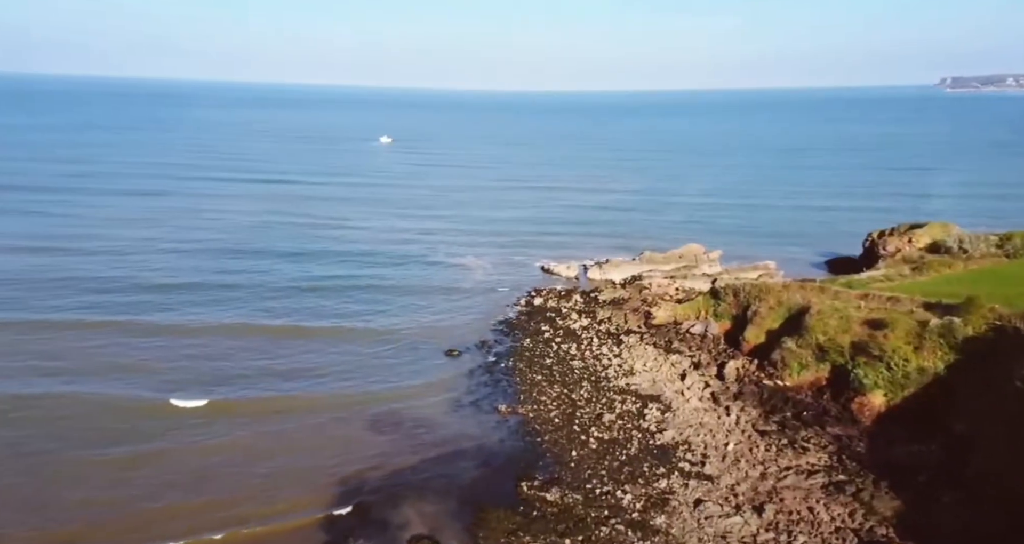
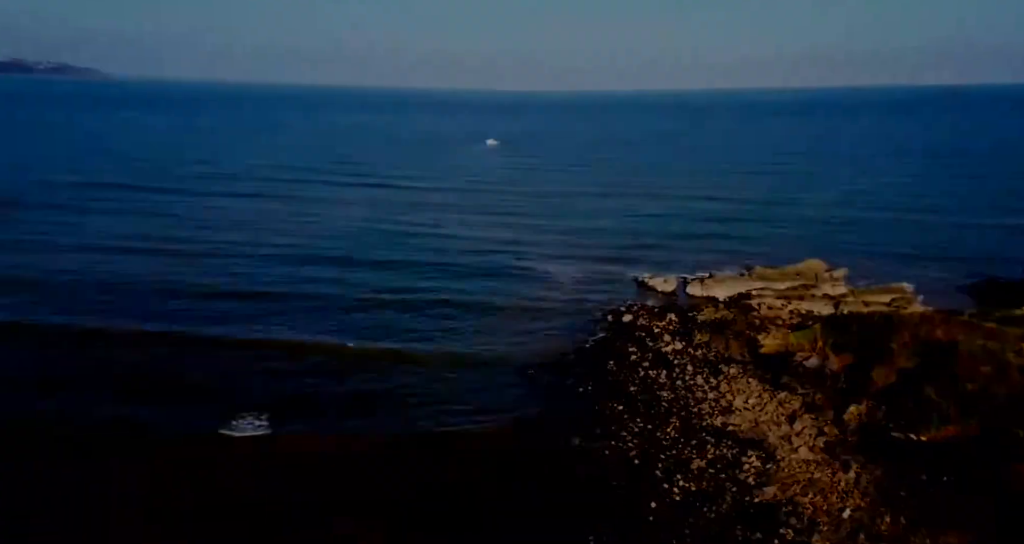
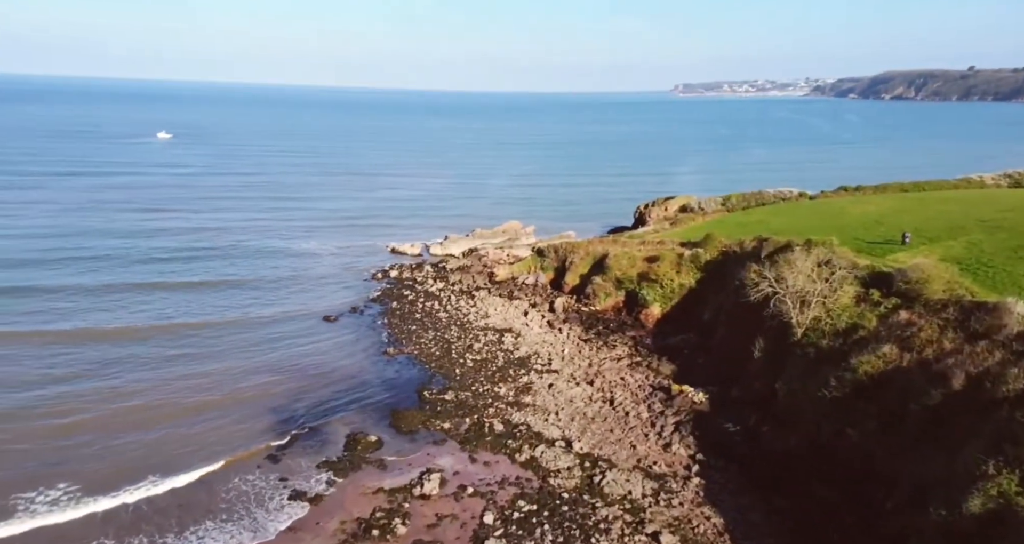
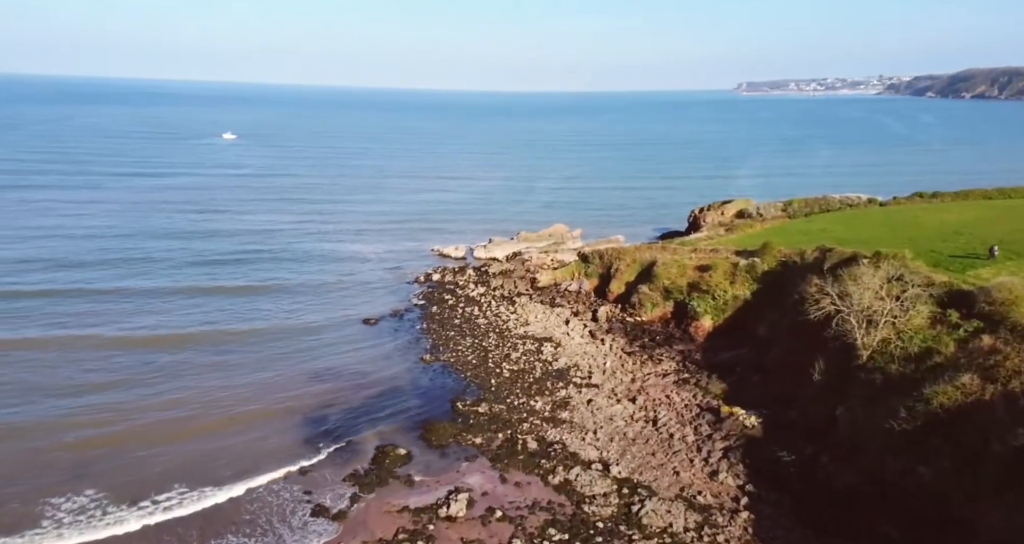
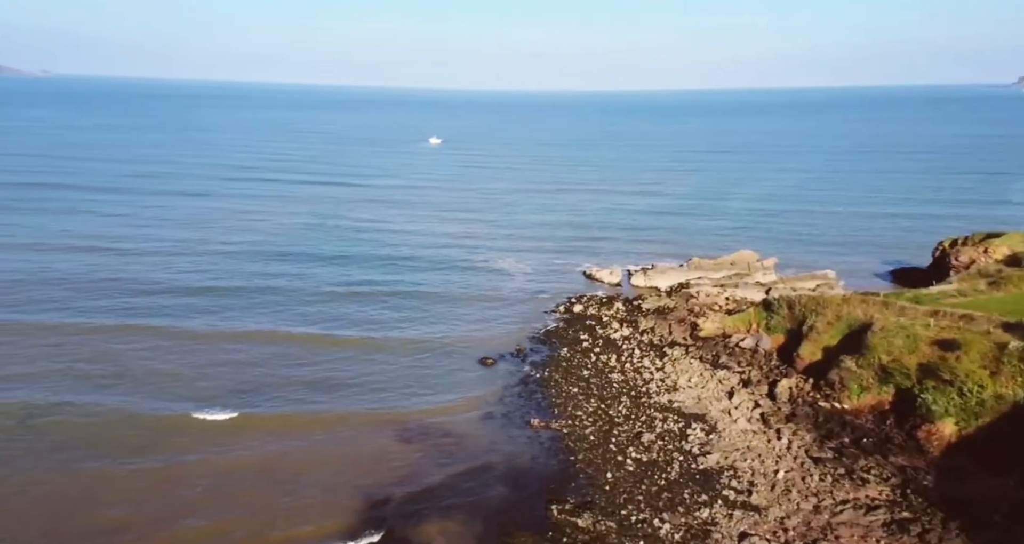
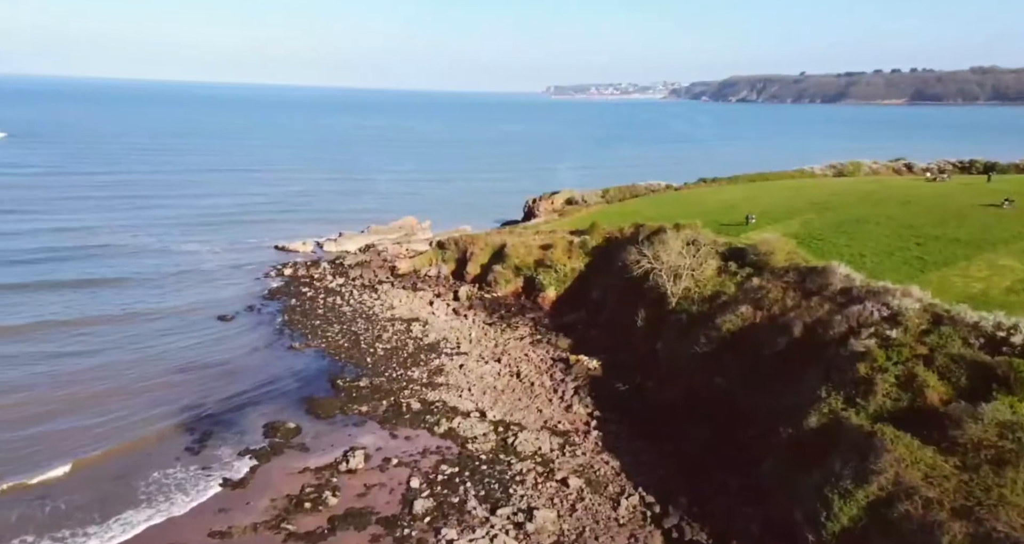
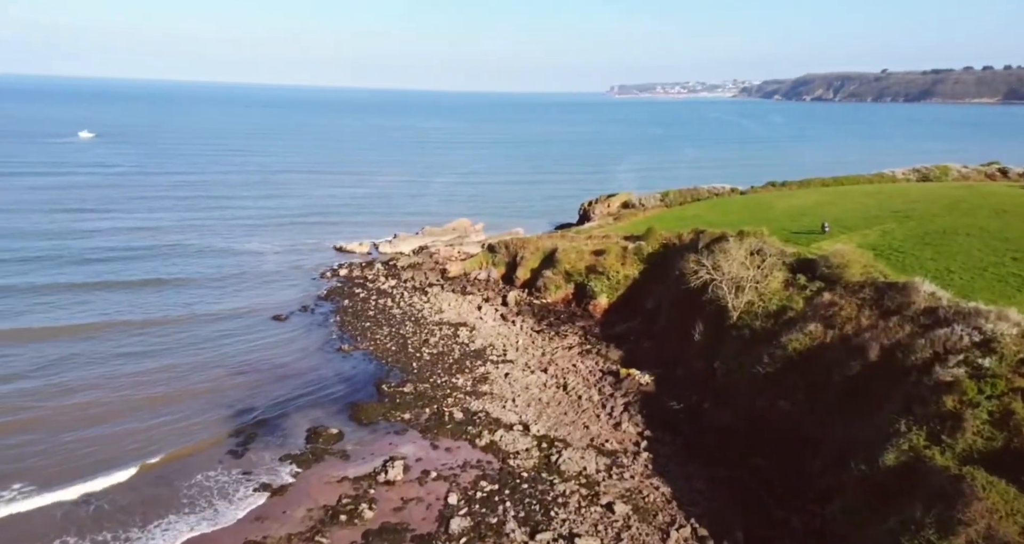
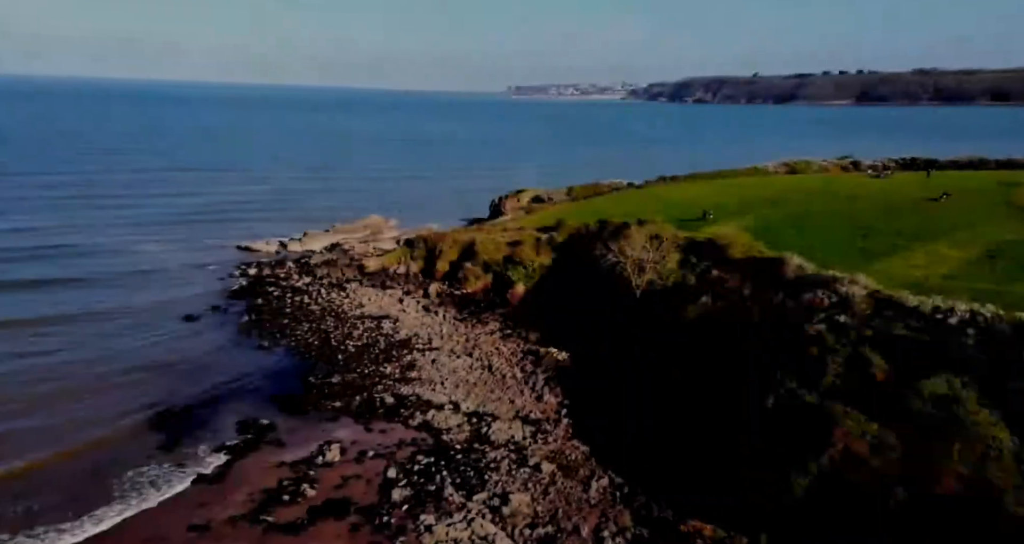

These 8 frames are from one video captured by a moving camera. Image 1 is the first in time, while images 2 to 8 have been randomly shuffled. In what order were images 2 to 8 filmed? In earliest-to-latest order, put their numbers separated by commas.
5, 2, 8, 6, 7, 3, 4
